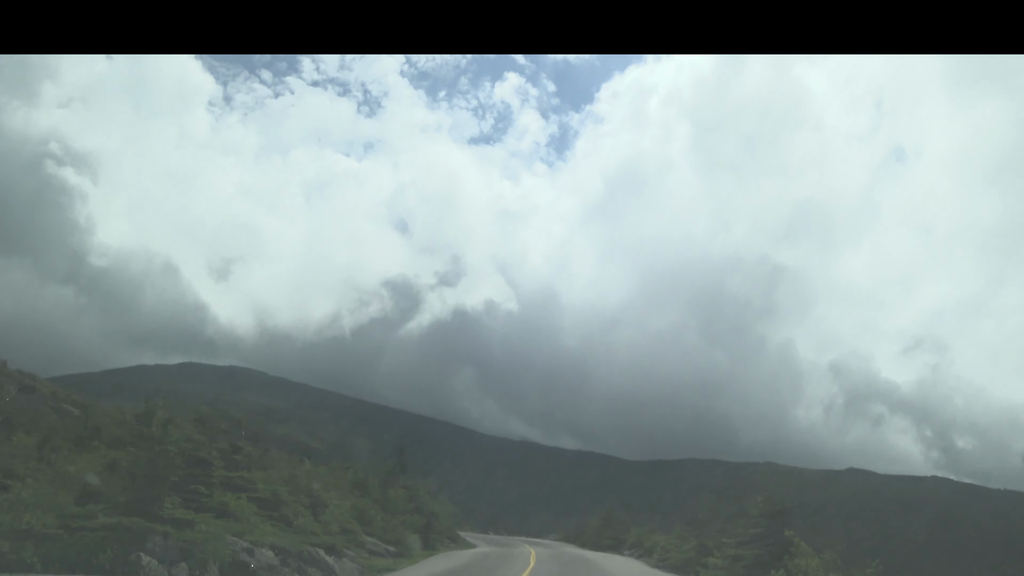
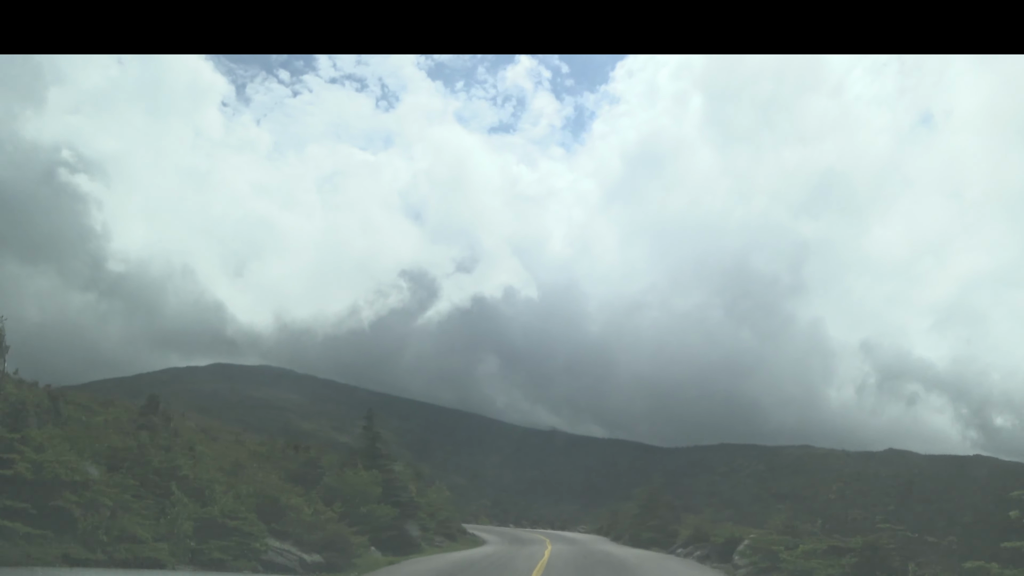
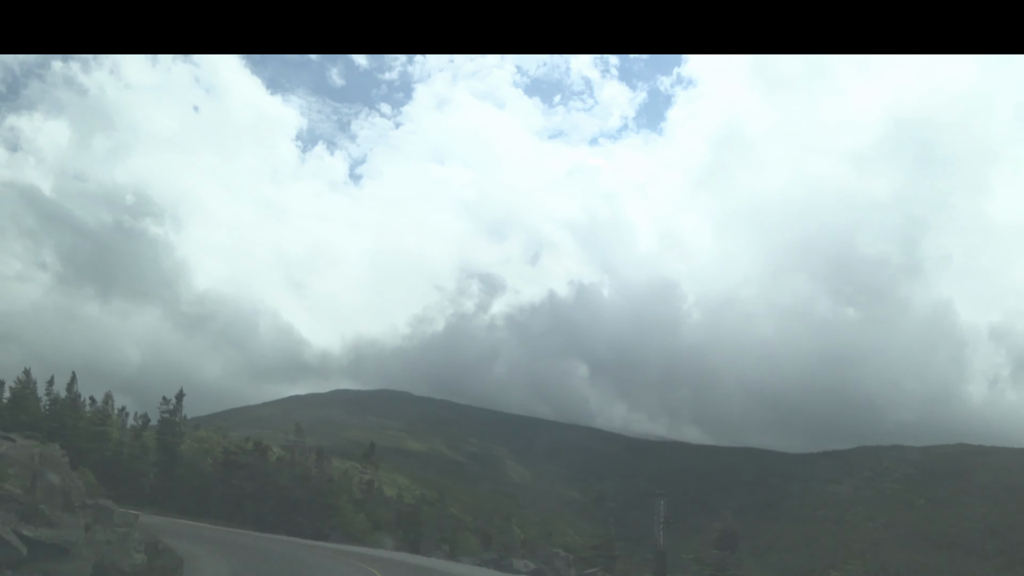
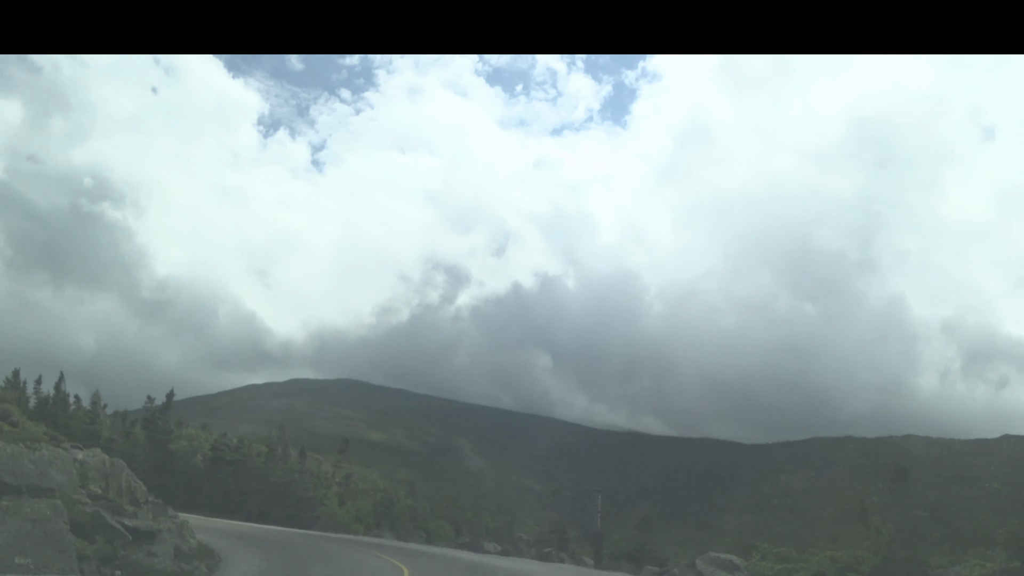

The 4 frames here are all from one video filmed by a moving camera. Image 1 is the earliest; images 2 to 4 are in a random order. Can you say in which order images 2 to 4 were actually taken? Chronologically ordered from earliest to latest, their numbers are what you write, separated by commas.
2, 4, 3
